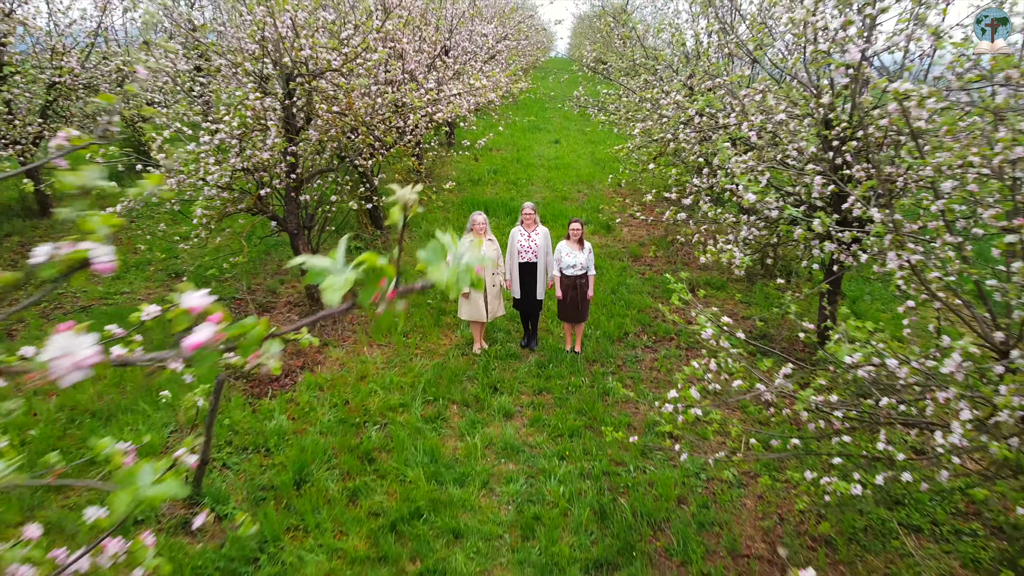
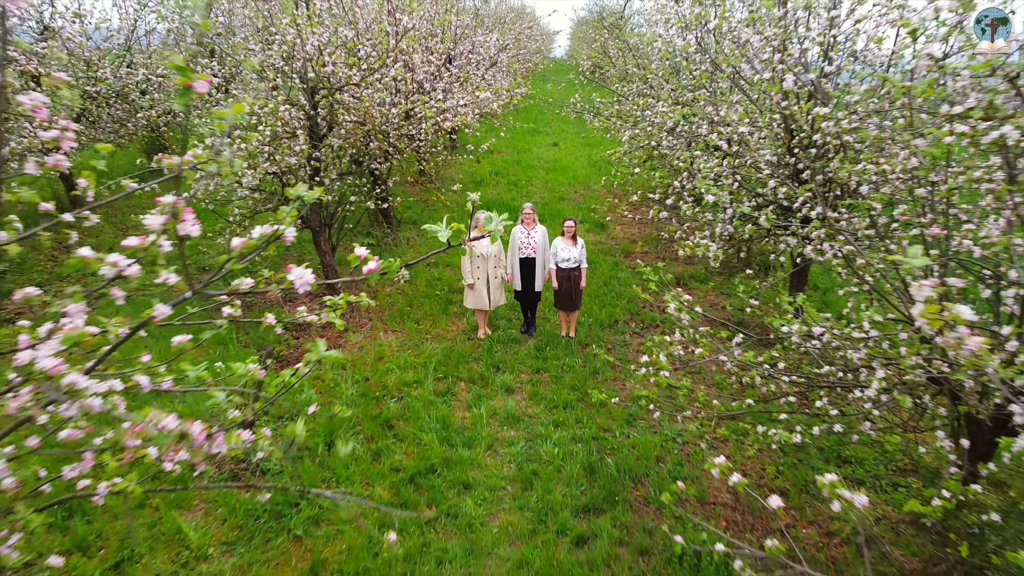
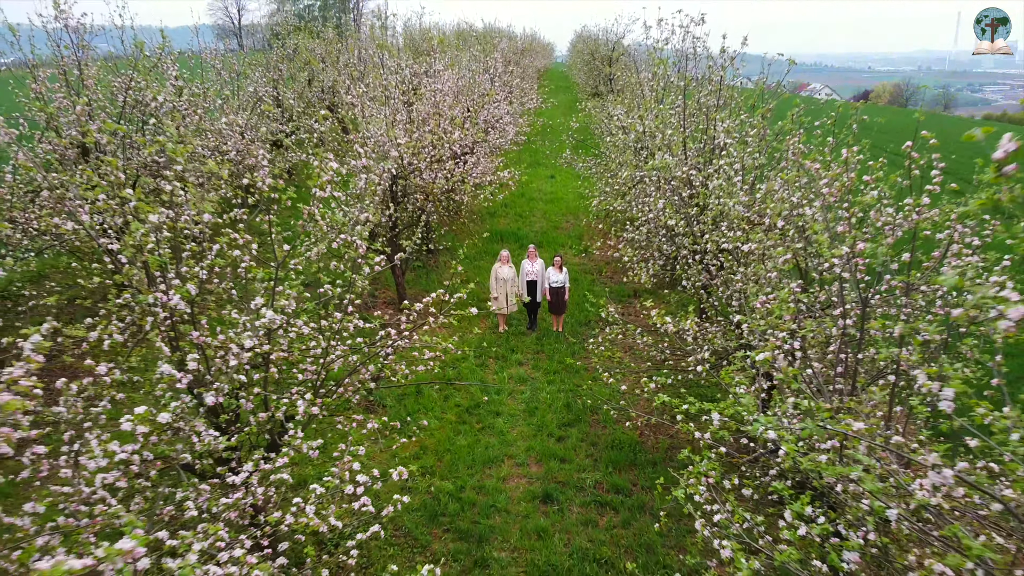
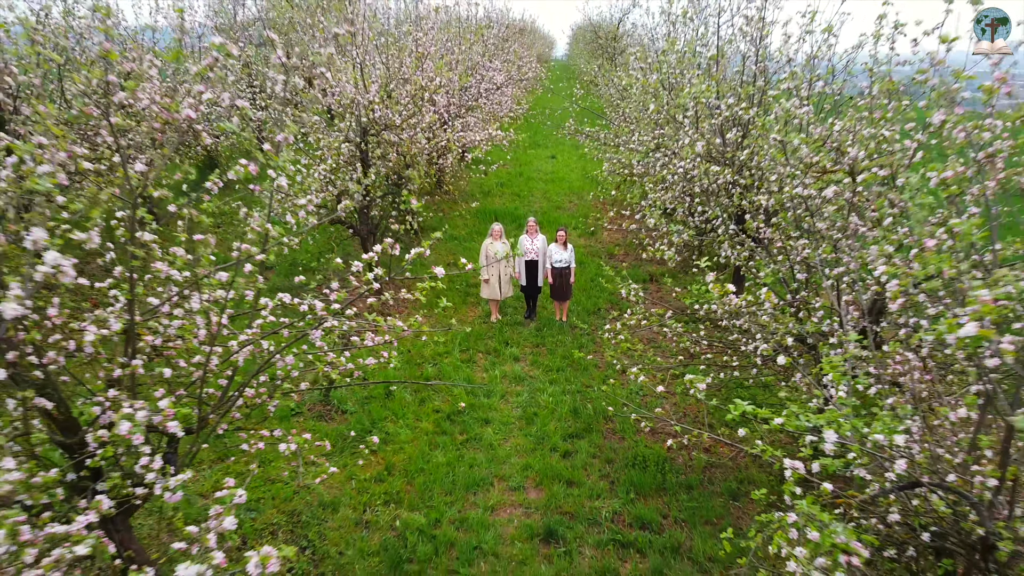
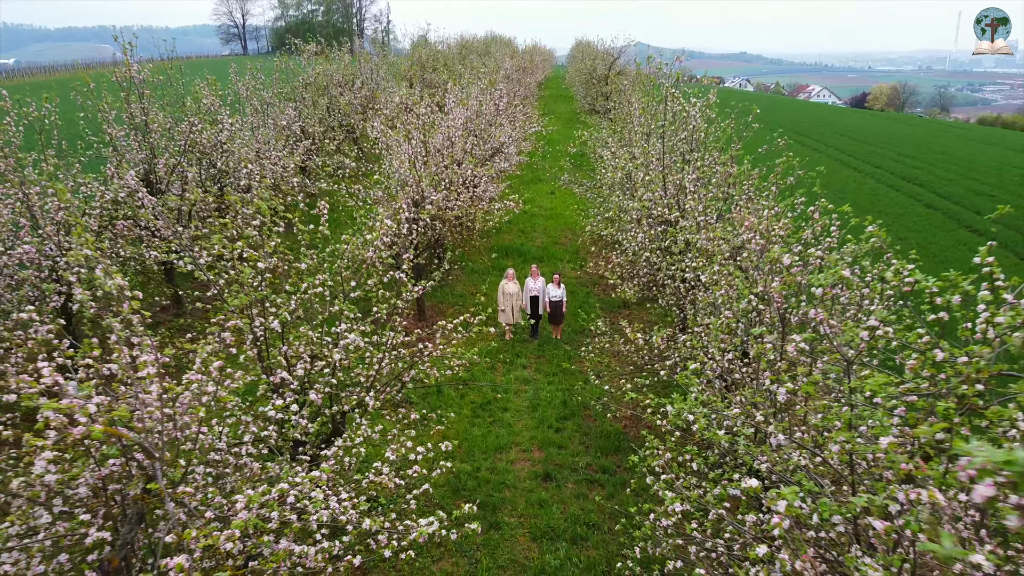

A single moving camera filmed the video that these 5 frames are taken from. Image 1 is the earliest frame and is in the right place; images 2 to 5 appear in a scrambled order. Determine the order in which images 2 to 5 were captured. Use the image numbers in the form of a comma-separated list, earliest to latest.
2, 4, 3, 5
